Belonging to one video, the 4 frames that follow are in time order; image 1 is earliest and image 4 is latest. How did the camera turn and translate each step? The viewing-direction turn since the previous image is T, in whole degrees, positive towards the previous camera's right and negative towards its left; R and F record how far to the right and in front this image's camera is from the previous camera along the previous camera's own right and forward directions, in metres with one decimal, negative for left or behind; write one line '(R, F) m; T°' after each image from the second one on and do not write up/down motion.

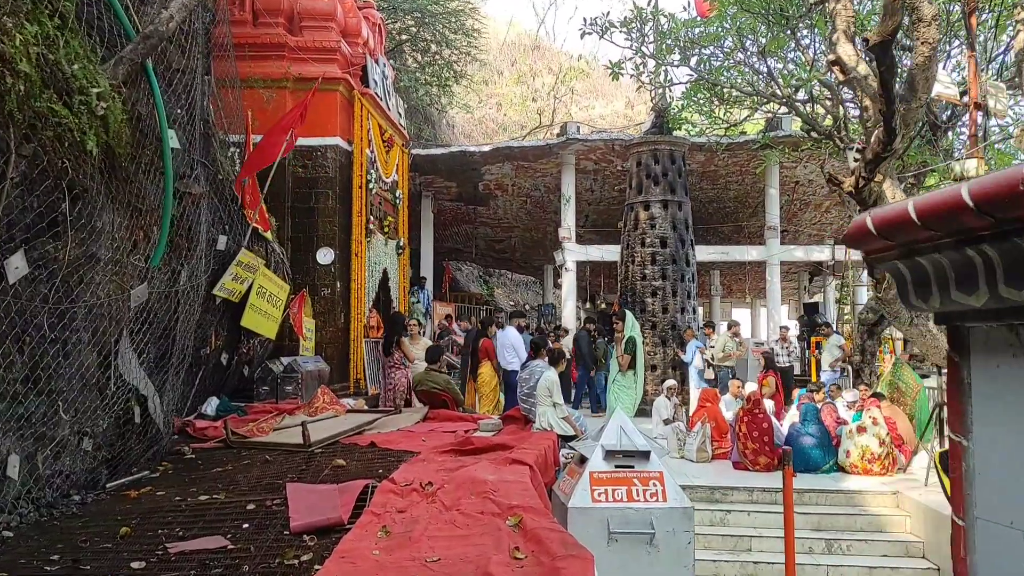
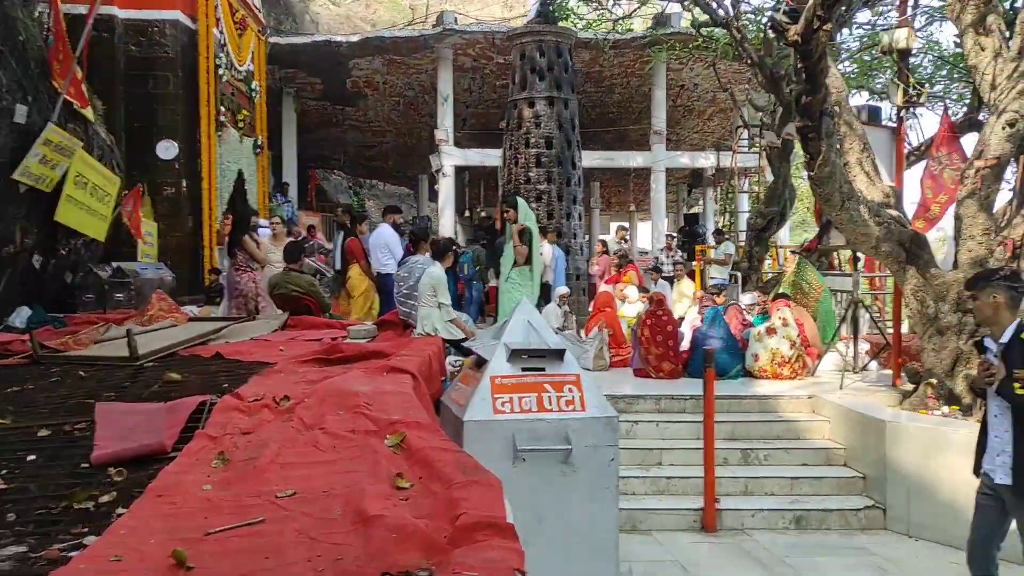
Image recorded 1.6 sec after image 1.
(0.0, +1.0) m; +8°
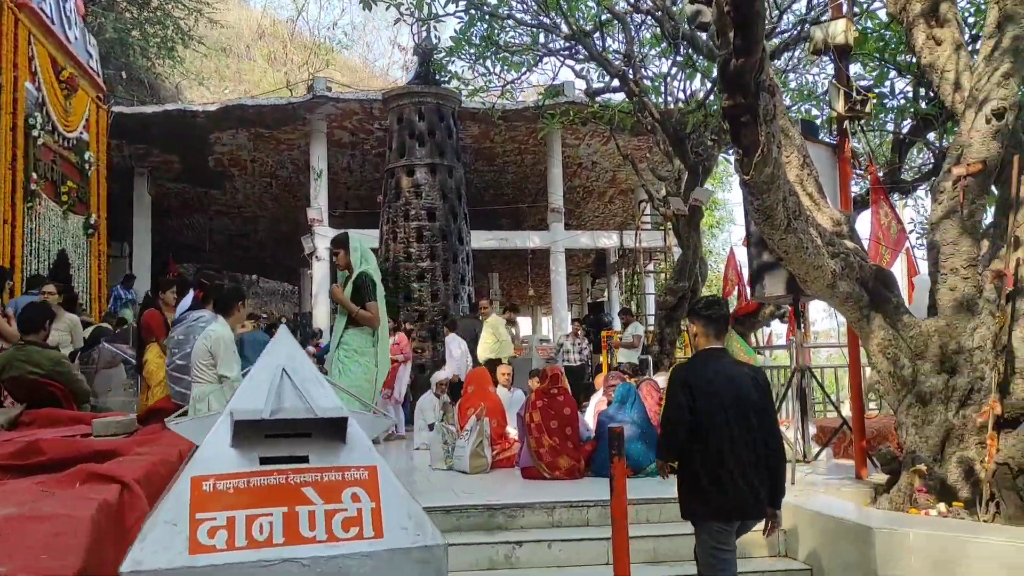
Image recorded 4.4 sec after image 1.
(+0.4, +1.7) m; +6°
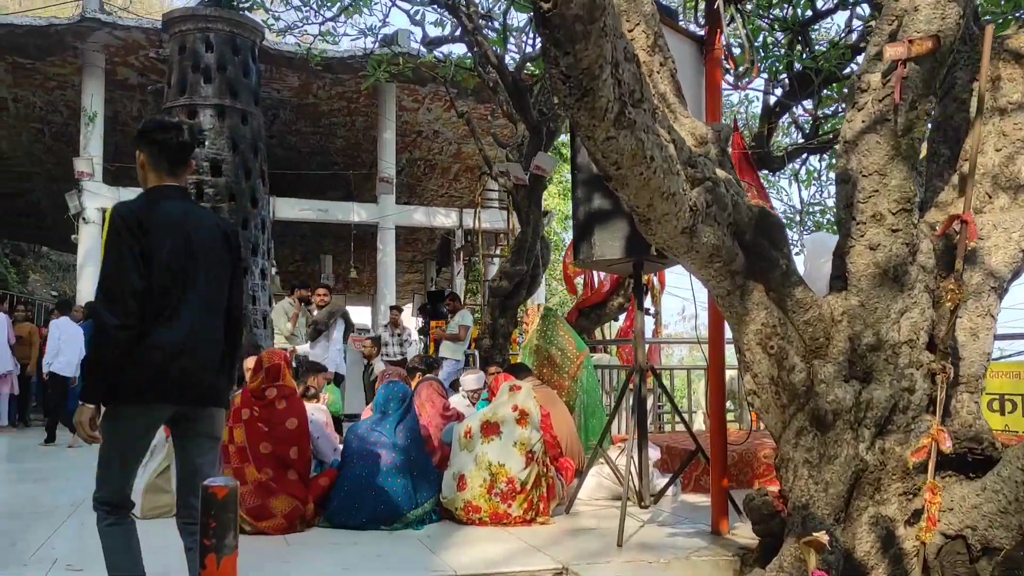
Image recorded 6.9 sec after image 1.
(+0.6, +1.8) m; +9°
